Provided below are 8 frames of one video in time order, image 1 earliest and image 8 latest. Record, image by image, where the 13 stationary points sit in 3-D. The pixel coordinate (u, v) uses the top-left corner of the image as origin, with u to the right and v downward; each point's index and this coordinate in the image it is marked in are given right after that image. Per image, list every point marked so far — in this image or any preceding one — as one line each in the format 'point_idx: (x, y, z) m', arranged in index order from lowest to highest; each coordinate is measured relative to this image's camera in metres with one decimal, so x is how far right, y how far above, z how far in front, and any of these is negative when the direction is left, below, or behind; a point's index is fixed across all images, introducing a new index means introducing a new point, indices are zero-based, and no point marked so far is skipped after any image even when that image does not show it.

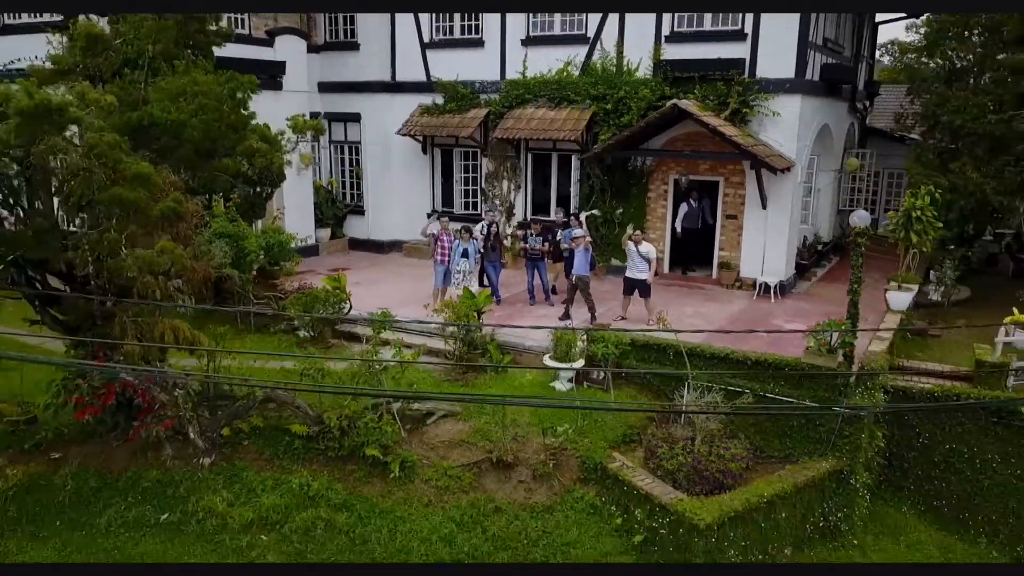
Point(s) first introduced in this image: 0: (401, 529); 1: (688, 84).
0: (-0.3, -0.6, +2.3) m
1: (+0.7, +0.8, +3.9) m
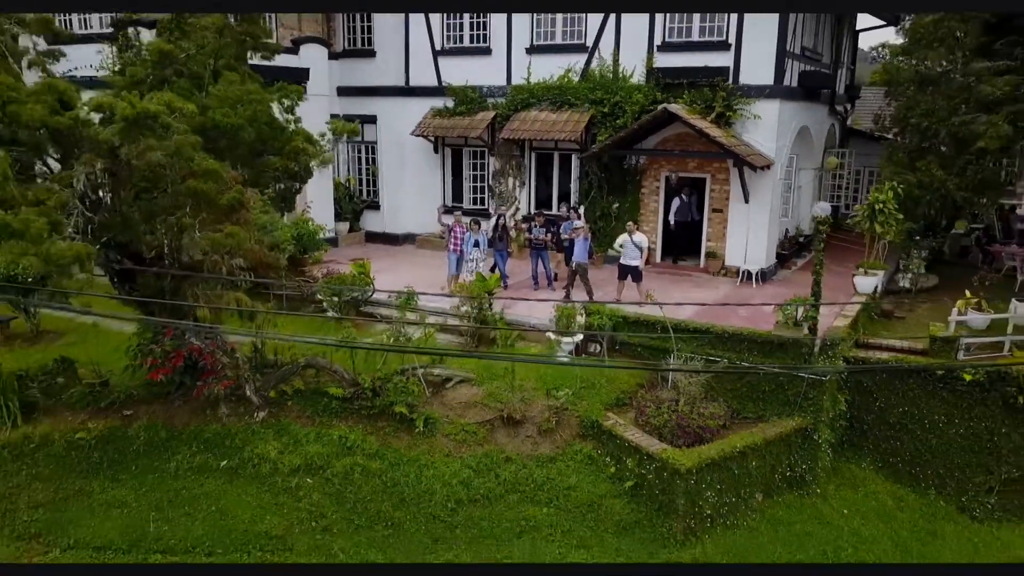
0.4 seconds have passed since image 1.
0: (-0.2, -0.5, +2.7) m
1: (+0.7, +0.9, +4.3) m
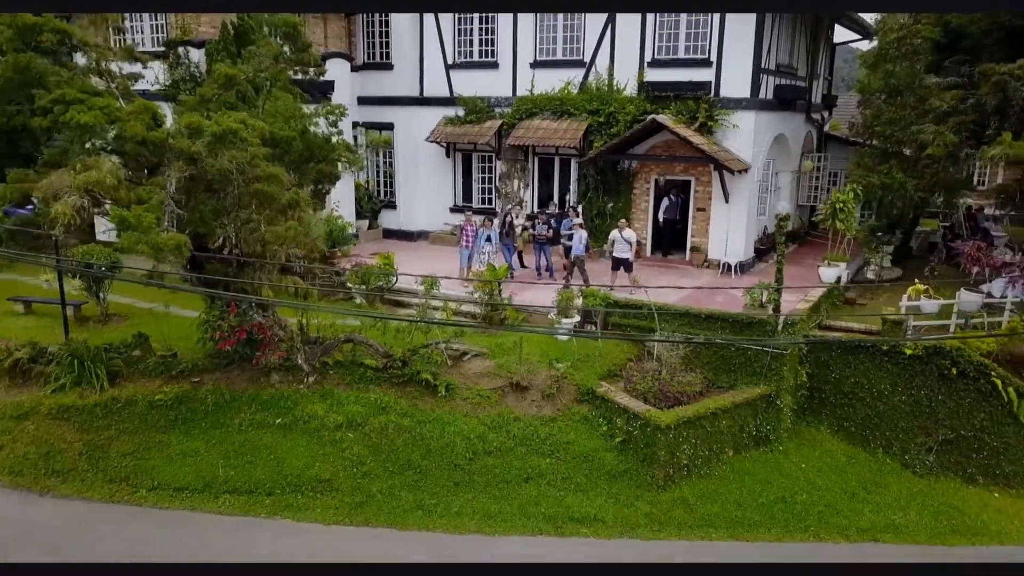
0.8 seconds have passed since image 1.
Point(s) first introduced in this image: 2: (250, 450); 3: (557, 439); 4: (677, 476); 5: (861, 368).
0: (-0.2, -0.5, +3.2) m
1: (+0.8, +0.9, +4.8) m
2: (-0.8, -0.5, +3.1) m
3: (+0.2, -0.5, +3.2) m
4: (+0.5, -0.6, +3.1) m
5: (+1.3, -0.3, +3.7) m
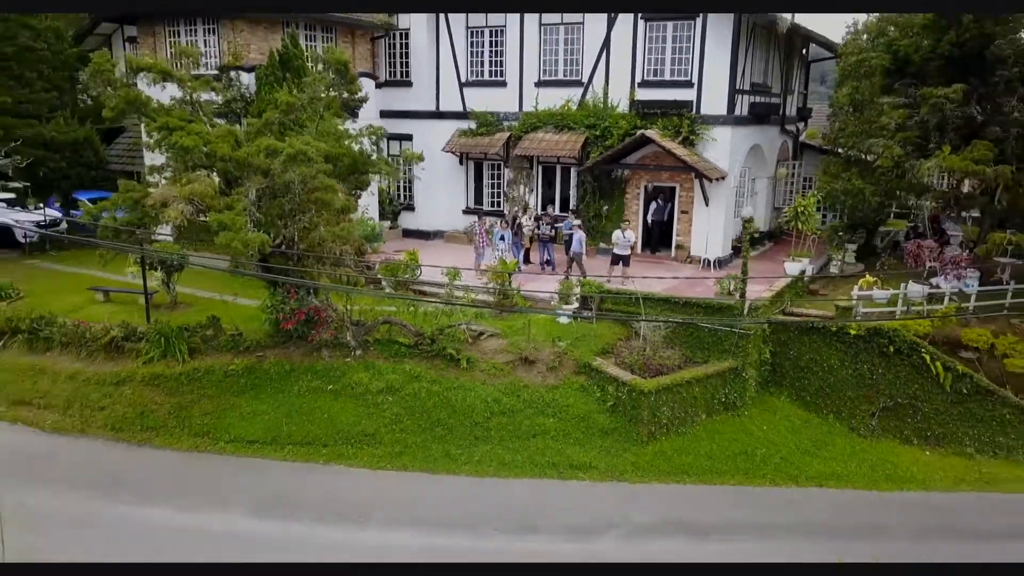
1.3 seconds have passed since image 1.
0: (-0.2, -0.4, +3.9) m
1: (+0.8, +1.0, +5.5) m
2: (-0.8, -0.5, +3.8) m
3: (+0.2, -0.5, +3.9) m
4: (+0.6, -0.6, +3.8) m
5: (+1.4, -0.3, +4.4) m
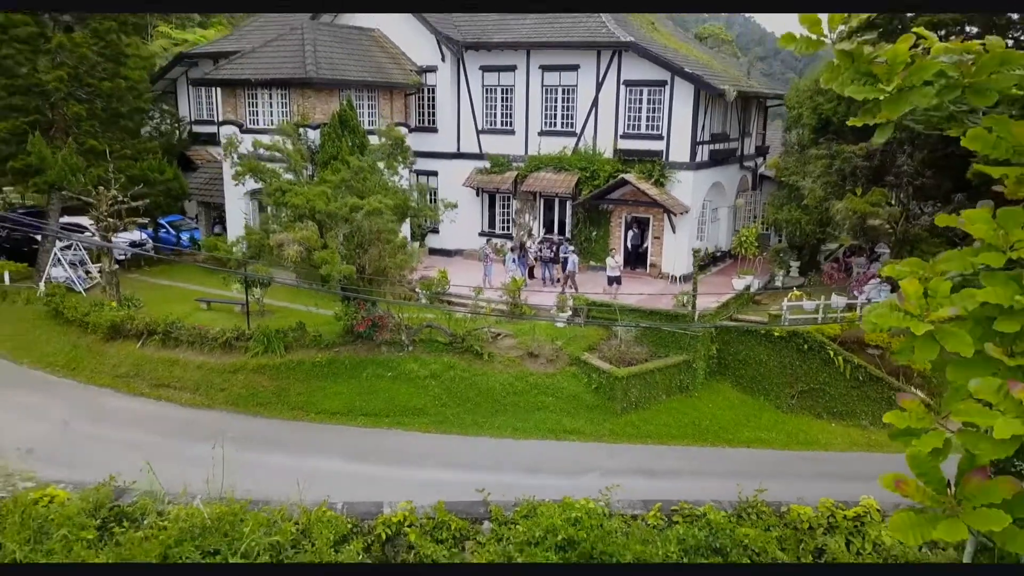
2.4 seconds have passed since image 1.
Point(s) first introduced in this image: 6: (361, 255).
0: (-0.1, -0.5, +5.3) m
1: (+0.9, +0.9, +6.9) m
2: (-0.7, -0.6, +5.2) m
3: (+0.2, -0.5, +5.3) m
4: (+0.6, -0.7, +5.2) m
5: (+1.4, -0.3, +5.8) m
6: (-0.8, +0.2, +5.1) m
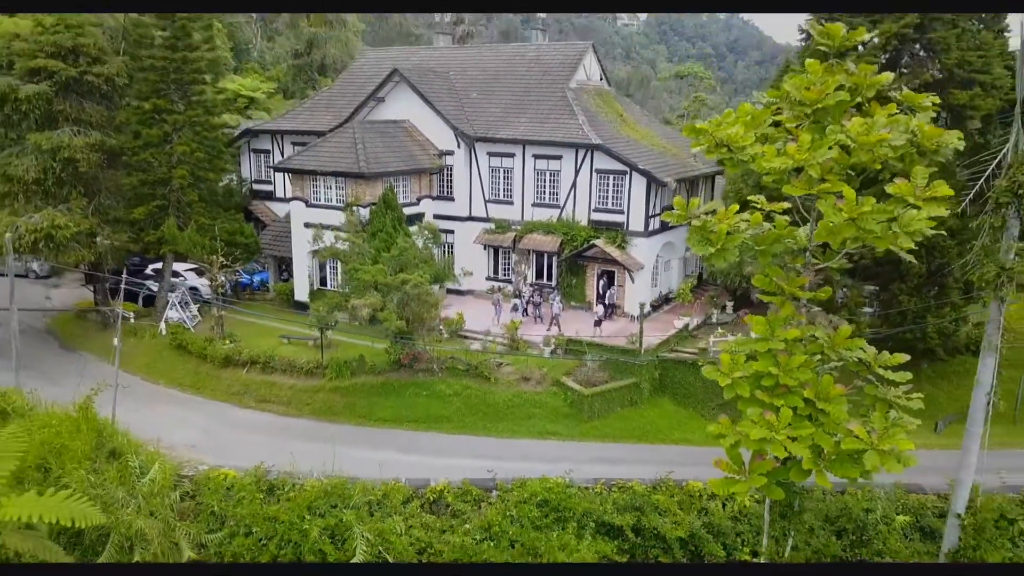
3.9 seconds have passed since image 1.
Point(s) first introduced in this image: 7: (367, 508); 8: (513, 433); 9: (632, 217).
0: (-0.1, -0.9, +7.5) m
1: (+0.9, +0.6, +9.1) m
2: (-0.8, -0.9, +7.4) m
3: (+0.2, -0.9, +7.5) m
4: (+0.6, -1.0, +7.5) m
5: (+1.4, -0.7, +8.0) m
6: (-0.8, -0.2, +7.3) m
7: (-0.8, -1.3, +5.5) m
8: (0.0, -1.1, +7.2) m
9: (+1.1, +0.7, +8.9) m
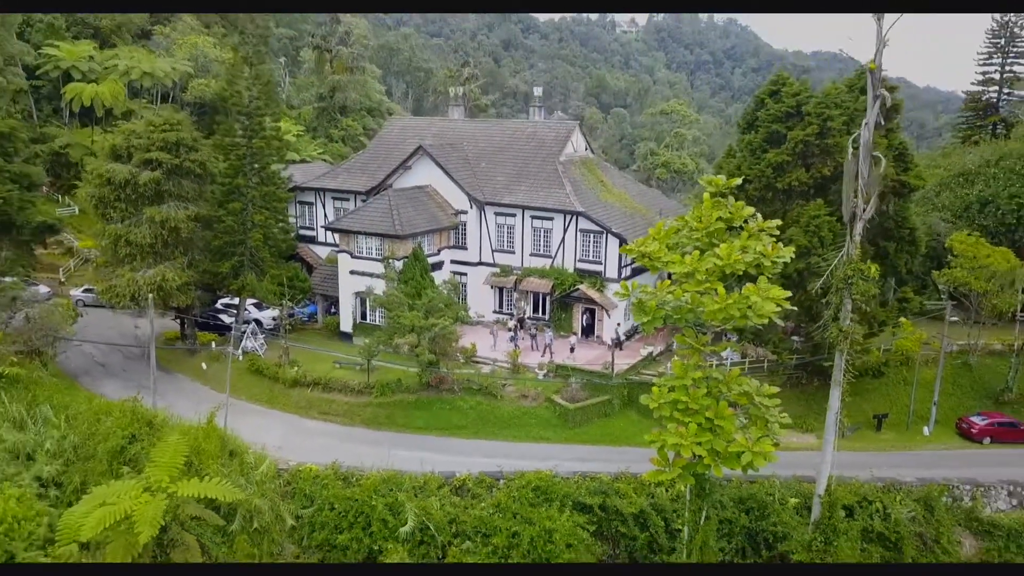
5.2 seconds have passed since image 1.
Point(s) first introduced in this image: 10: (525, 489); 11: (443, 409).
0: (-0.1, -1.3, +9.9) m
1: (+0.9, +0.2, +11.5) m
2: (-0.7, -1.3, +9.8) m
3: (+0.3, -1.3, +9.9) m
4: (+0.7, -1.4, +9.8) m
5: (+1.5, -1.1, +10.4) m
6: (-0.8, -0.6, +9.7) m
7: (-0.8, -1.7, +7.8) m
8: (0.0, -1.5, +9.6) m
9: (+1.2, +0.2, +11.3) m
10: (+0.1, -1.7, +7.9) m
11: (-0.8, -1.3, +9.9) m
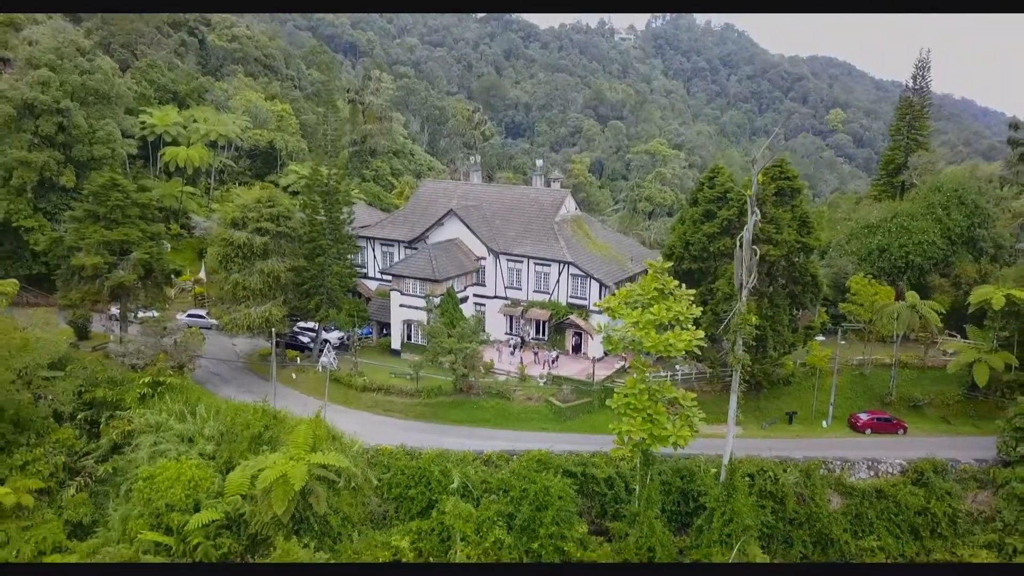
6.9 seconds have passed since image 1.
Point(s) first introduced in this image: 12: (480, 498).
0: (0.0, -1.8, +13.8) m
1: (+1.0, -0.3, +15.4) m
2: (-0.6, -1.8, +13.7) m
3: (+0.4, -1.8, +13.8) m
4: (+0.8, -1.9, +13.8) m
5: (+1.6, -1.6, +14.3) m
6: (-0.7, -1.1, +13.6) m
7: (-0.7, -2.2, +11.7) m
8: (+0.2, -2.0, +13.5) m
9: (+1.3, -0.2, +15.2) m
10: (+0.2, -2.2, +11.8) m
11: (-0.6, -1.7, +13.8) m
12: (-0.3, -2.1, +9.6) m
